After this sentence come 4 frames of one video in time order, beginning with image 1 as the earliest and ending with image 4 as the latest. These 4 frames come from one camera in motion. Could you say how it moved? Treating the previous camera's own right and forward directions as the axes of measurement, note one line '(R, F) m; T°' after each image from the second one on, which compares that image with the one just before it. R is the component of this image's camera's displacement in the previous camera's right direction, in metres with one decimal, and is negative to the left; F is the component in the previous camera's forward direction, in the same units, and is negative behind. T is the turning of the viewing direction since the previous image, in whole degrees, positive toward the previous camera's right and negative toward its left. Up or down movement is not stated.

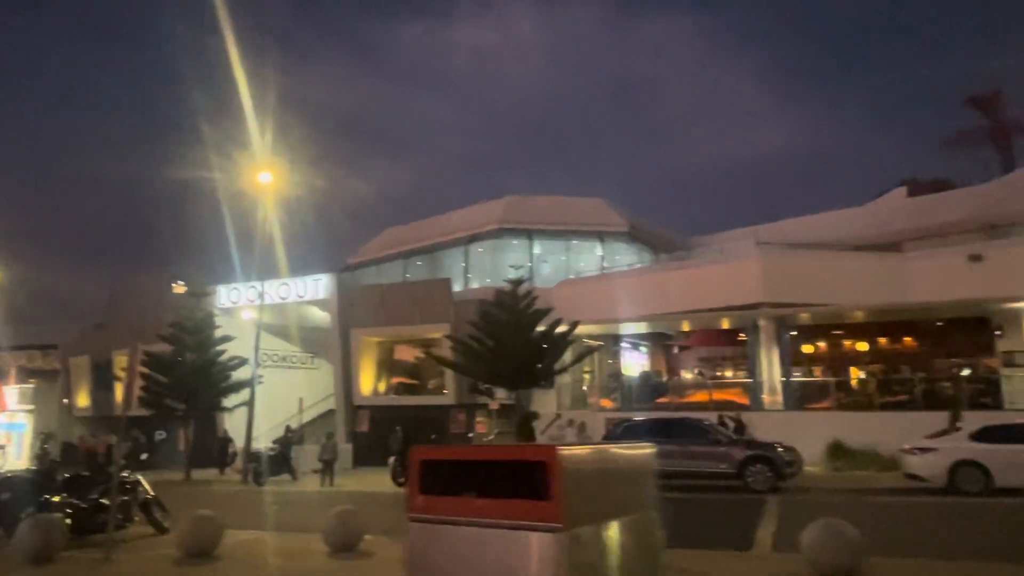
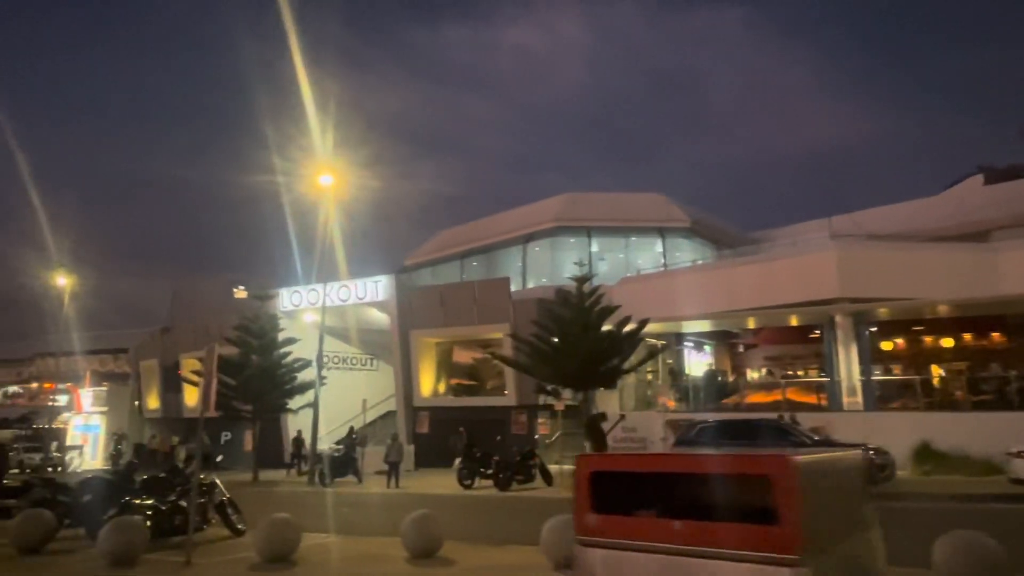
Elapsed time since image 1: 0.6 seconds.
(-0.4, +0.5) m; -4°
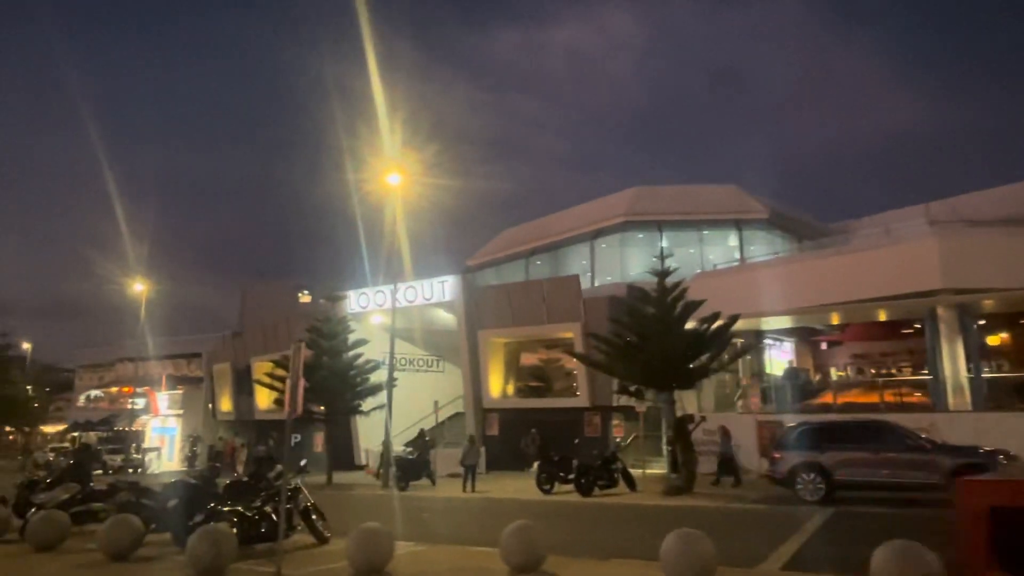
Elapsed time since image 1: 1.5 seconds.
(-0.6, +0.7) m; -5°
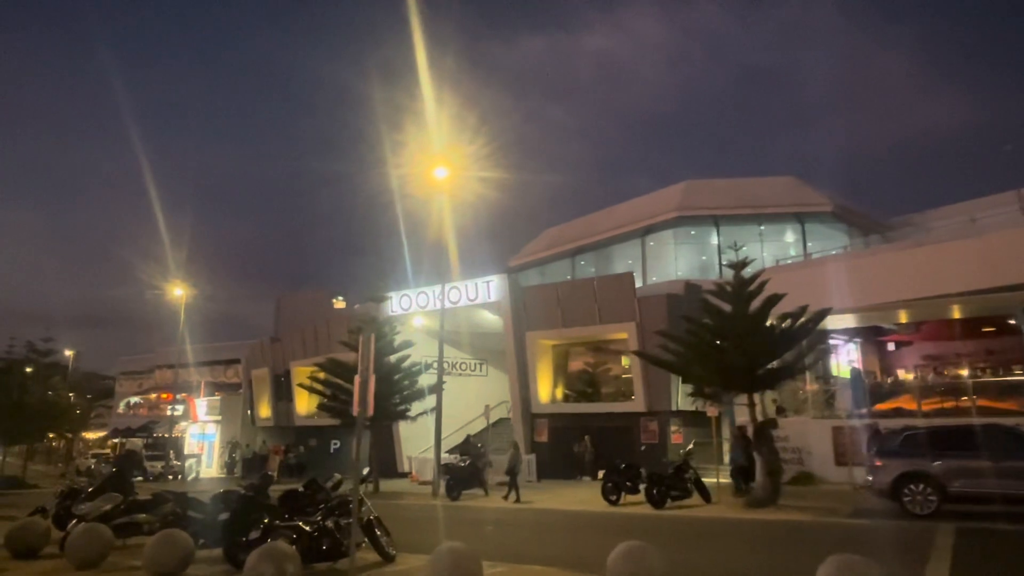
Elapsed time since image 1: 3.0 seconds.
(-0.8, +1.2) m; -2°
